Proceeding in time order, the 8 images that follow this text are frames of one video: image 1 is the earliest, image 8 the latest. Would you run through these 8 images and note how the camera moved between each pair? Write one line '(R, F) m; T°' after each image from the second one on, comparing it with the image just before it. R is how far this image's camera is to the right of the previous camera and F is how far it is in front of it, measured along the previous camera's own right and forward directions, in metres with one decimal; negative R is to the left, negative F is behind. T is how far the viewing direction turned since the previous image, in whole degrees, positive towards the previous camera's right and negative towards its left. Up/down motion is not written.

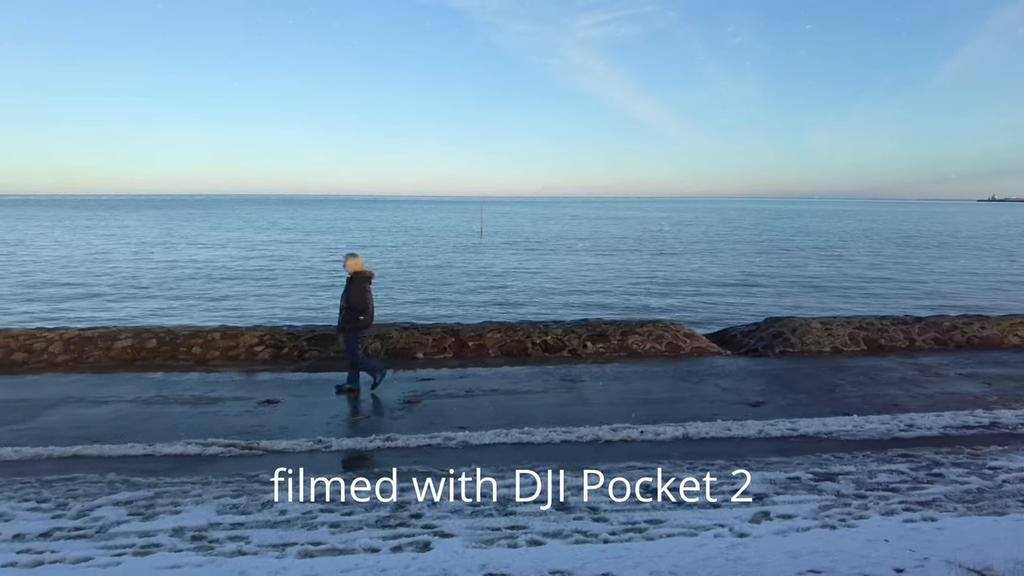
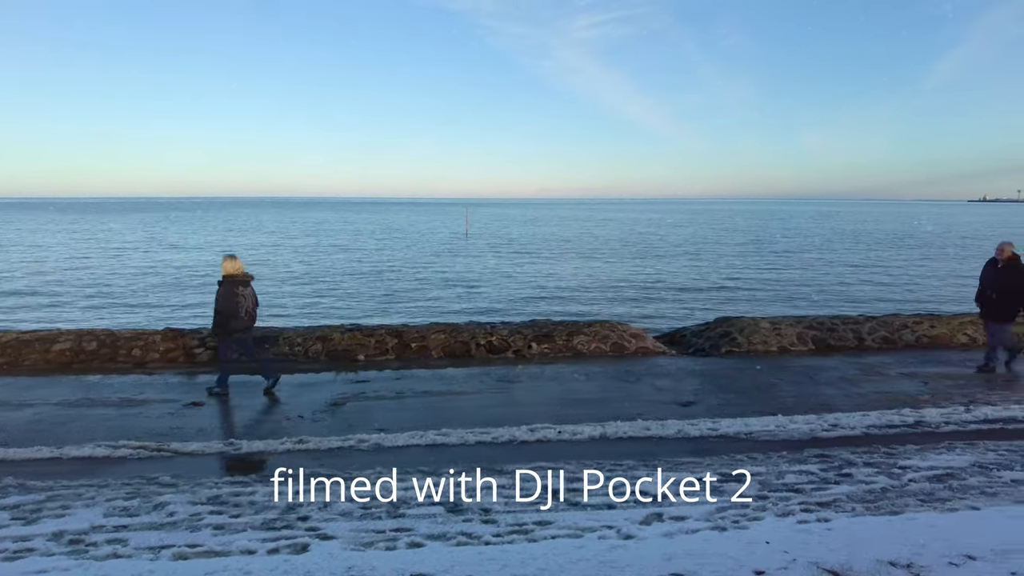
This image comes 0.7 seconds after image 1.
(+0.7, 0.0) m; 0°
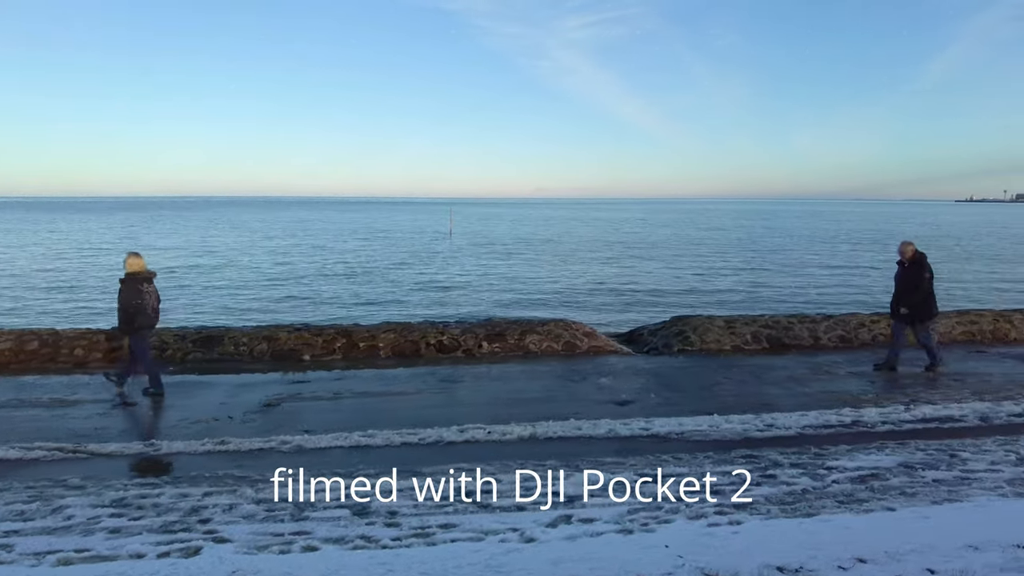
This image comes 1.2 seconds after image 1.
(+0.5, +0.1) m; 0°
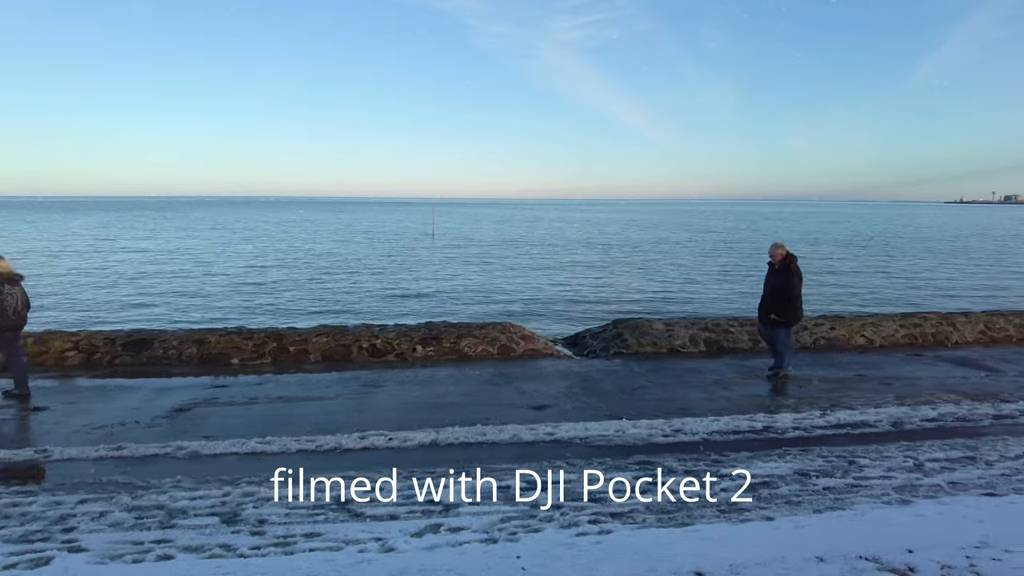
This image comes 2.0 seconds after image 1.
(+0.8, +0.1) m; 0°
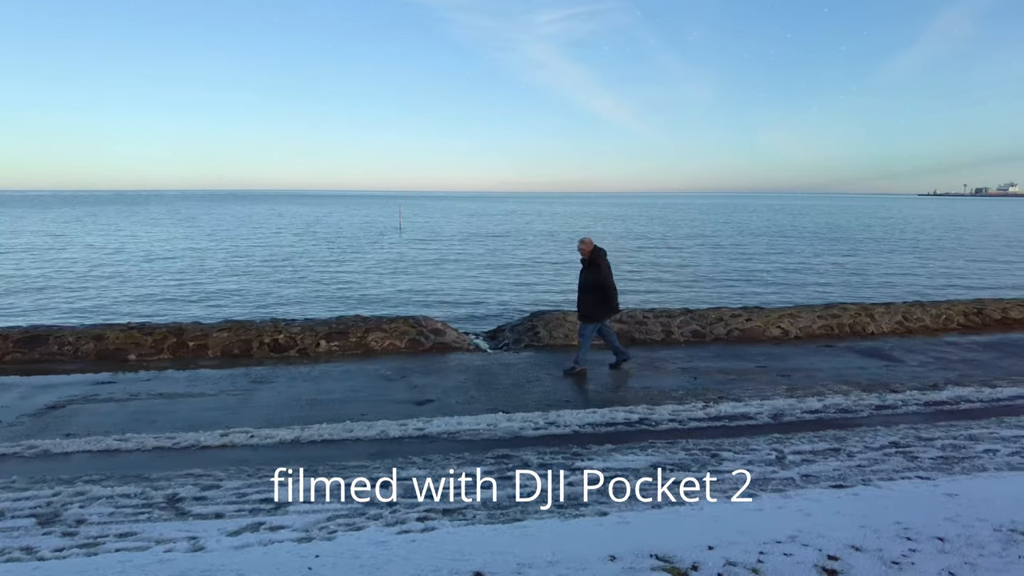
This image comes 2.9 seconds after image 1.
(+1.0, +0.1) m; +1°
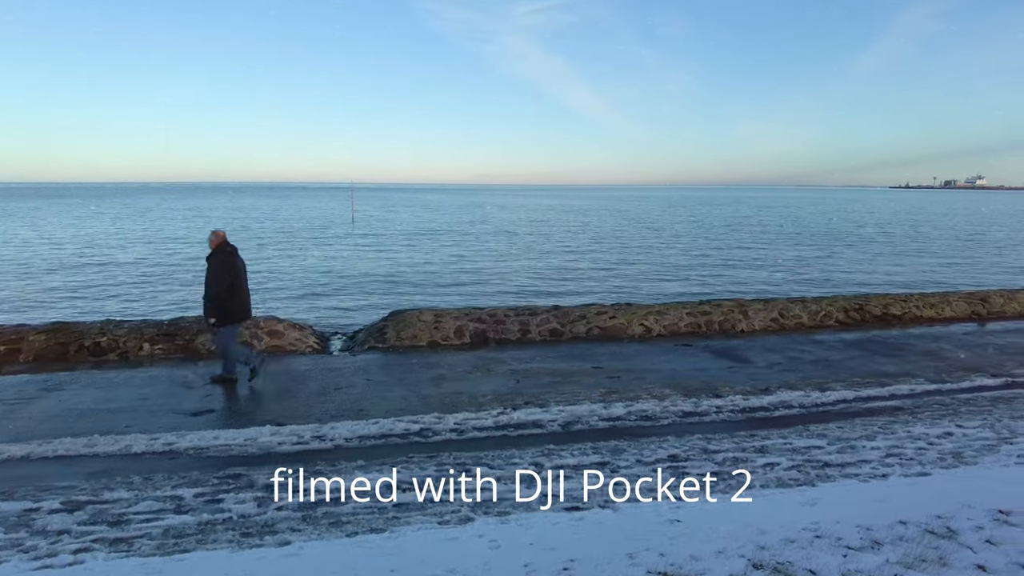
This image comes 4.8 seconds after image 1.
(+1.7, +0.4) m; +1°
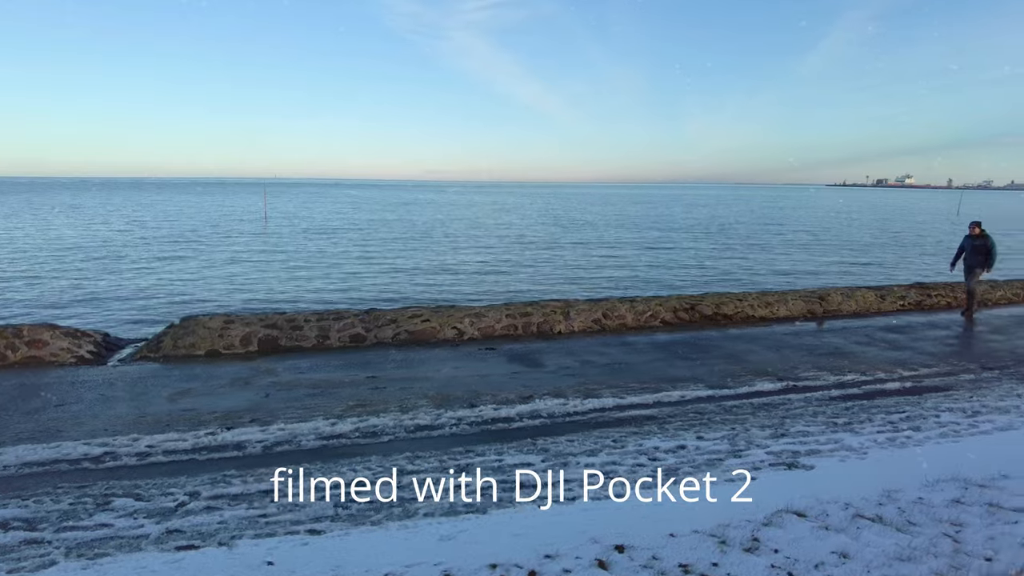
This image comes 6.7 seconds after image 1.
(+1.8, +0.4) m; +3°
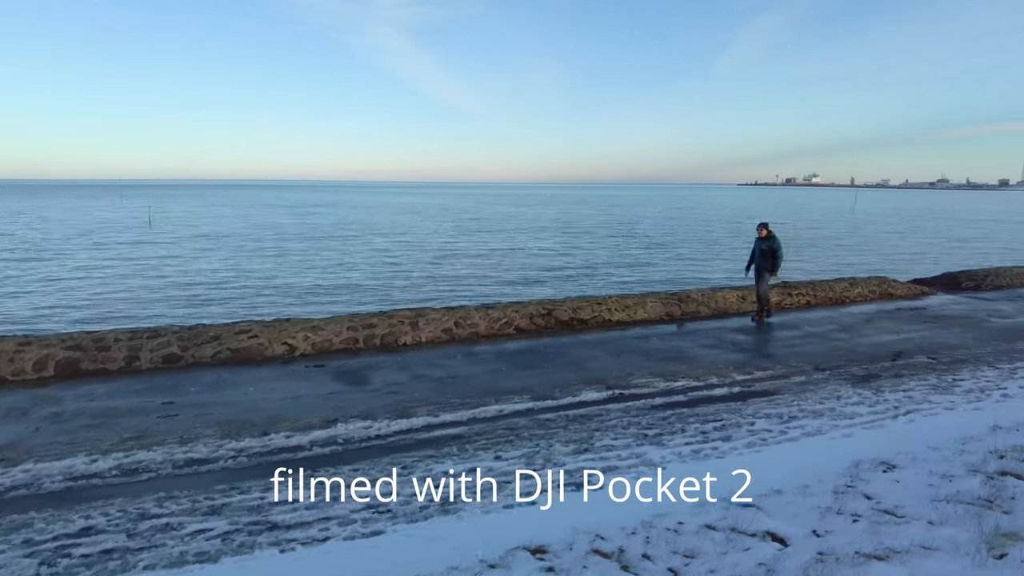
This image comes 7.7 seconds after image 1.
(+1.0, +0.3) m; +6°
